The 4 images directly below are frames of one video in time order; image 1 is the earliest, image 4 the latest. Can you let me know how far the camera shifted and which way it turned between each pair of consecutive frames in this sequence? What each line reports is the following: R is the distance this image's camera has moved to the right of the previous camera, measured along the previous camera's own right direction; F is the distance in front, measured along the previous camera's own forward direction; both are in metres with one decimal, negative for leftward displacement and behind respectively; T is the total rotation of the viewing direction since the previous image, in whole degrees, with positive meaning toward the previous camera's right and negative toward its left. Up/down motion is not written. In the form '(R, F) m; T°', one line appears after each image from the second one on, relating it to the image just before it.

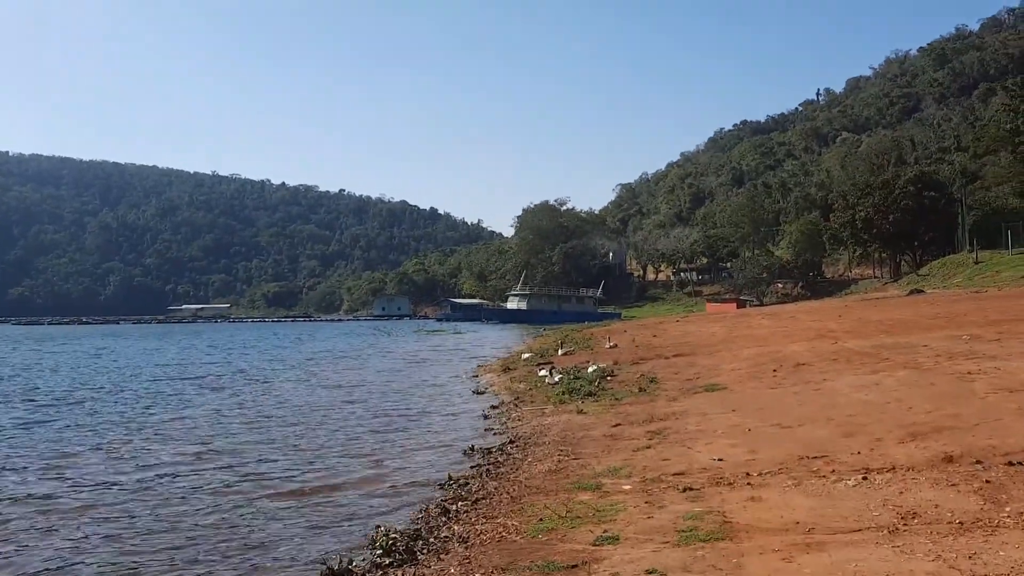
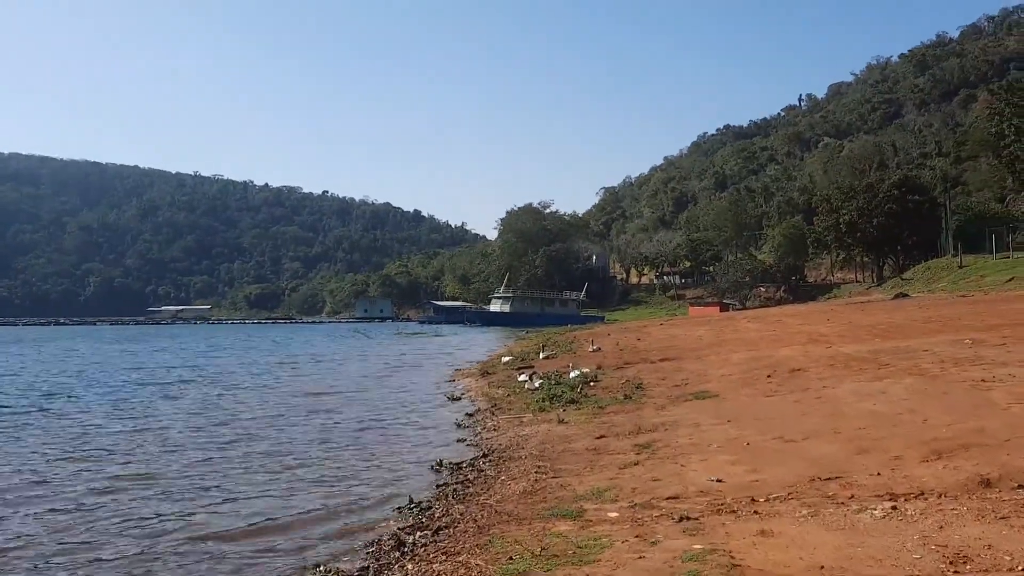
(+0.1, +1.2) m; +1°
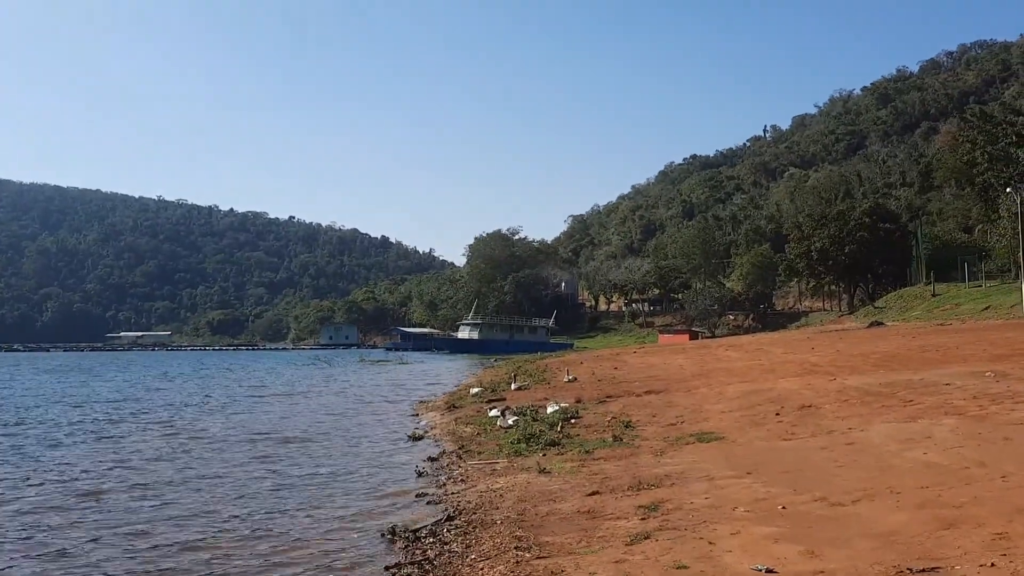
(-0.1, +2.1) m; +2°
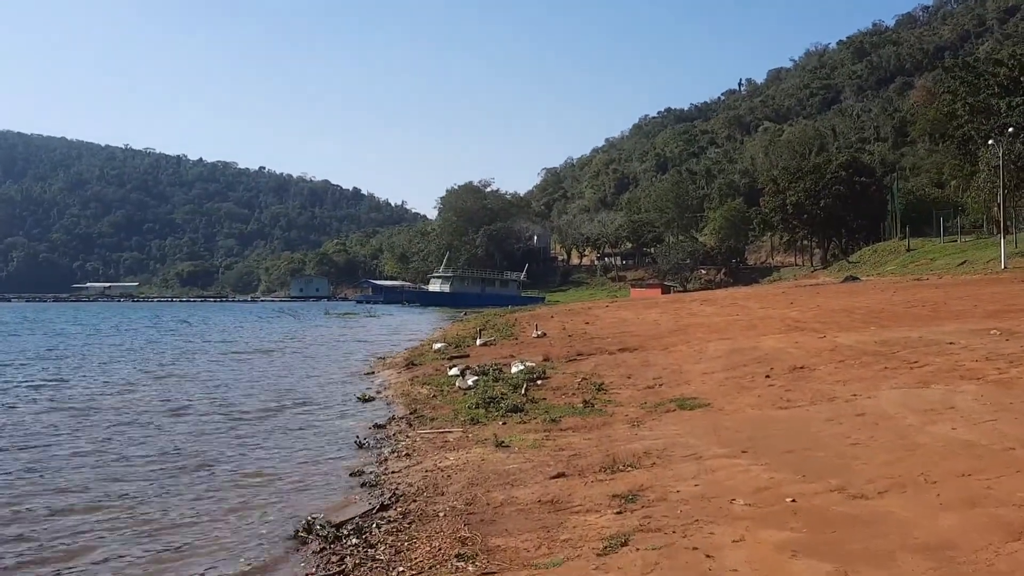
(+0.2, +1.7) m; +2°
